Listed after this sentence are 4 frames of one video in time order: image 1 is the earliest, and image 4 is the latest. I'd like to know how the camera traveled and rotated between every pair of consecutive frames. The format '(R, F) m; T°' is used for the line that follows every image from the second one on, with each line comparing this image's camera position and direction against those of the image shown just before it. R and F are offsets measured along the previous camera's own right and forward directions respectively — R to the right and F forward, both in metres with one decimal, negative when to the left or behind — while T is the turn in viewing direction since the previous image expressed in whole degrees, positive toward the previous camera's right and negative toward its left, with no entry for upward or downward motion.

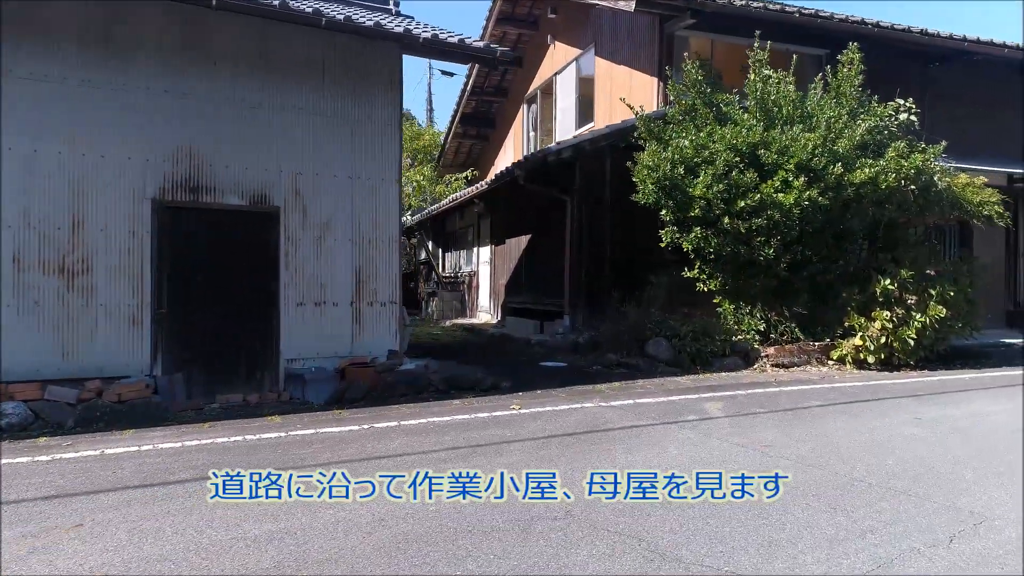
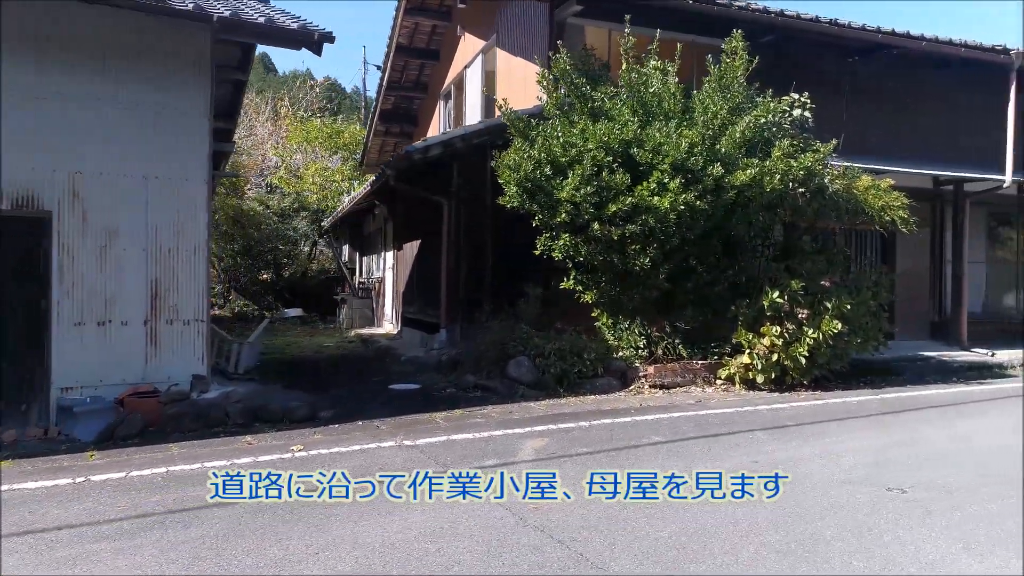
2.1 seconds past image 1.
(+1.5, +0.9) m; +1°
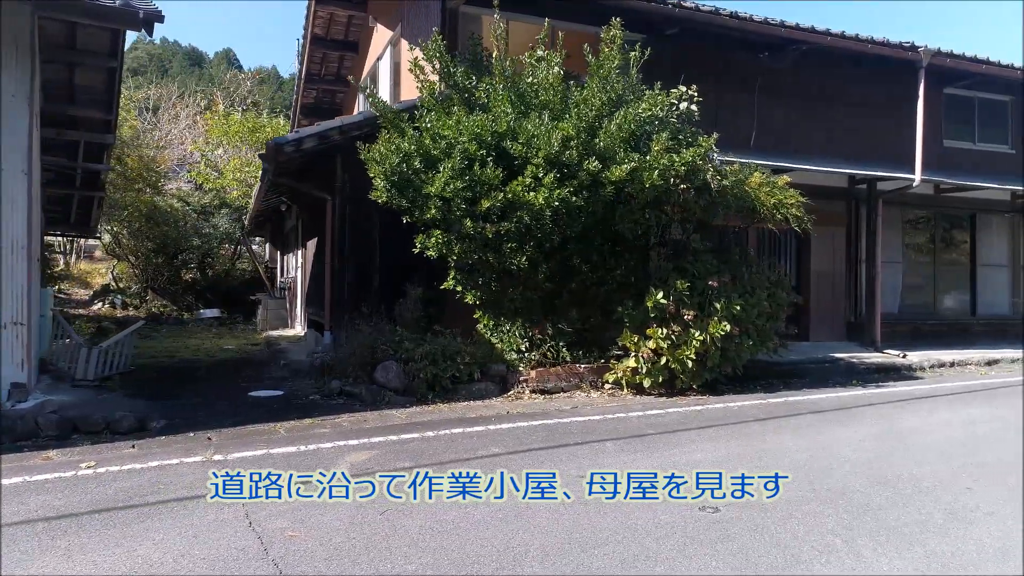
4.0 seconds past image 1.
(+1.1, +0.4) m; +2°
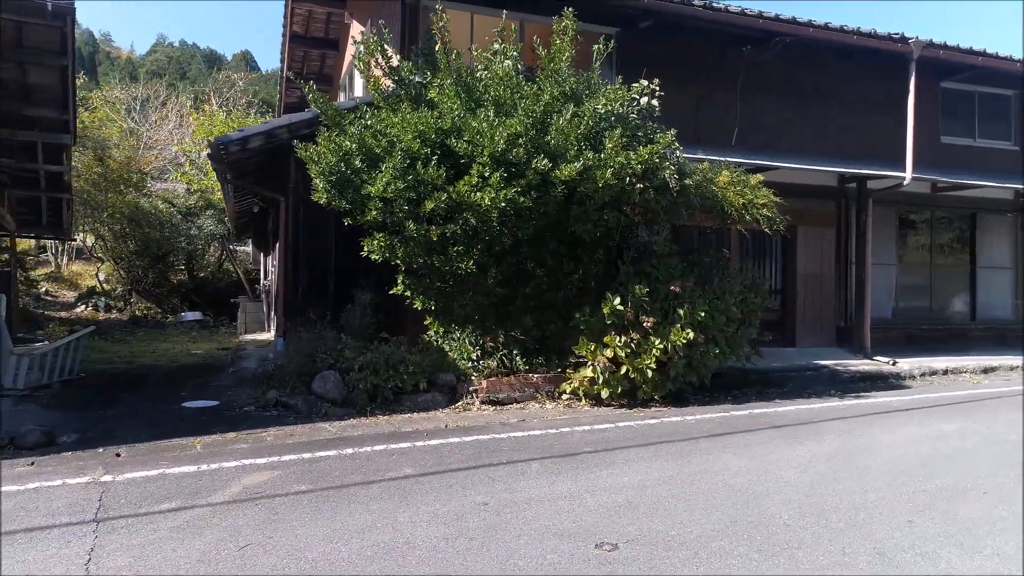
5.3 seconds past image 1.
(+0.7, +0.4) m; -1°
